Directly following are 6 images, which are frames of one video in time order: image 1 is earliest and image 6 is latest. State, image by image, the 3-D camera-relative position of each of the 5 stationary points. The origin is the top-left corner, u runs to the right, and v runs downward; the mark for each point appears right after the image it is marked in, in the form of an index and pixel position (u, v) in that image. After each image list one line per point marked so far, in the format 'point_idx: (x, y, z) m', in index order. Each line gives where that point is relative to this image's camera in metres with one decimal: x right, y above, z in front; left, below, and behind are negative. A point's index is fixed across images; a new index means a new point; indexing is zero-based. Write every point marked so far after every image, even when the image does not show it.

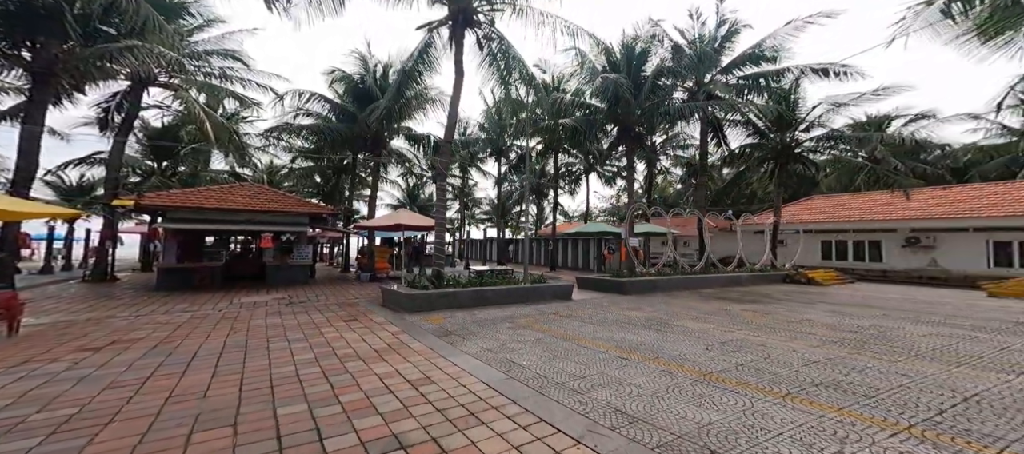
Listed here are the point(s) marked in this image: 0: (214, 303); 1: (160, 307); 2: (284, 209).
0: (-7.1, -1.9, +8.2) m
1: (-7.4, -1.7, +7.3) m
2: (-8.1, +0.6, +12.3) m
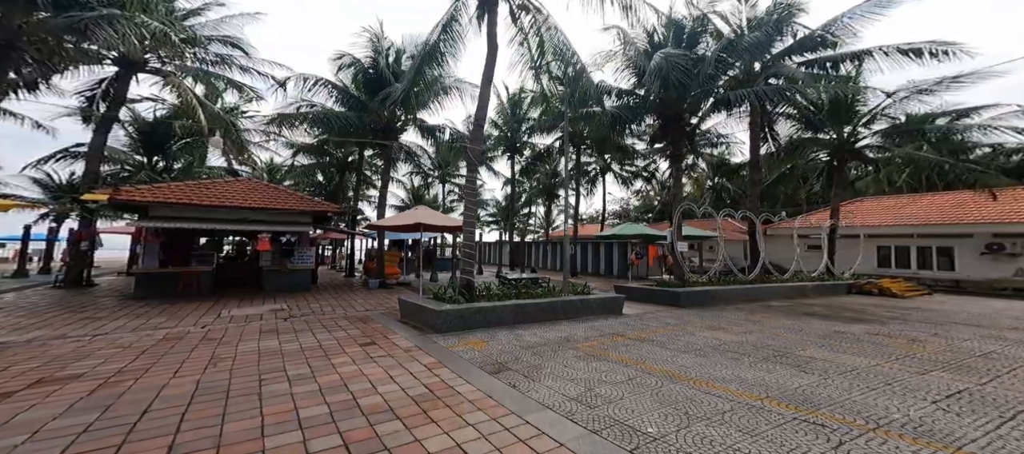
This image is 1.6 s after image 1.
0: (-6.2, -1.9, +6.9) m
1: (-6.6, -1.7, +6.0) m
2: (-7.3, +0.6, +11.0) m
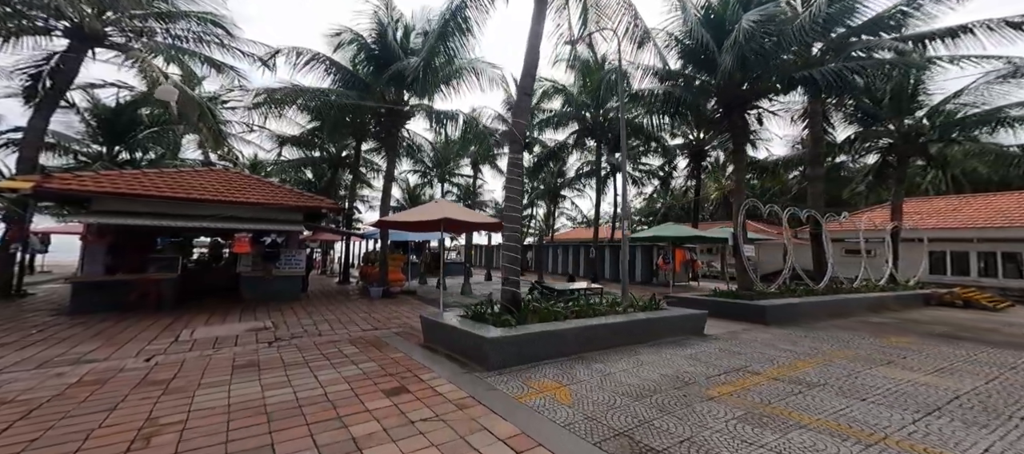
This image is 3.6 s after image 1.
0: (-5.4, -1.8, +5.1) m
1: (-5.7, -1.6, +4.2) m
2: (-6.5, +0.7, +9.2) m
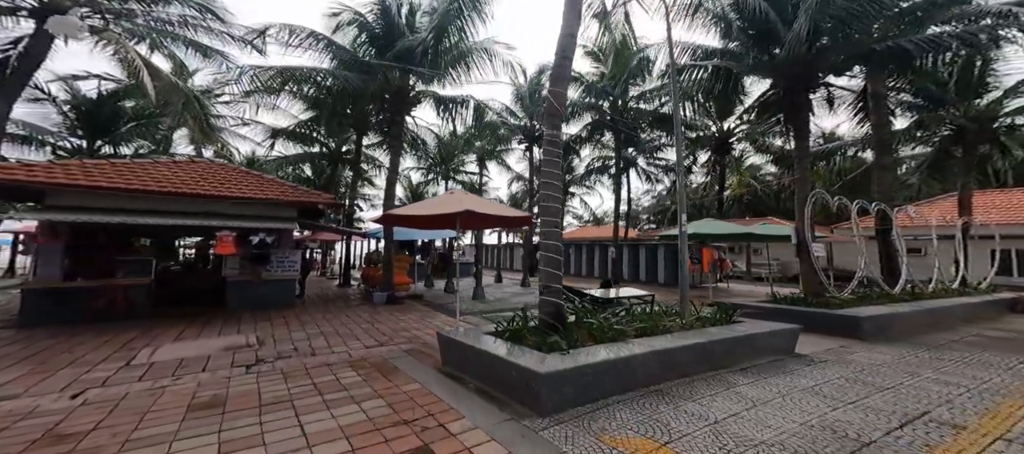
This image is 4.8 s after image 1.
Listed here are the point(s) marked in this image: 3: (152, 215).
0: (-4.8, -1.7, +4.0) m
1: (-5.2, -1.5, +3.1) m
2: (-6.0, +0.7, +8.1) m
3: (-7.7, +0.3, +7.5) m
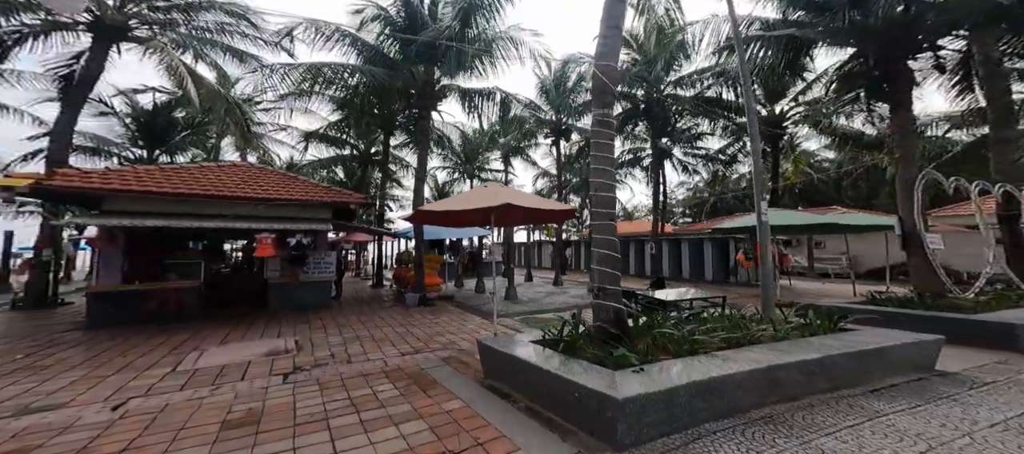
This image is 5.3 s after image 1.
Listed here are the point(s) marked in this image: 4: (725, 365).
0: (-4.3, -1.8, +3.9) m
1: (-4.7, -1.6, +3.1) m
2: (-5.1, +0.7, +8.1) m
3: (-6.8, +0.2, +7.6) m
4: (+1.6, -1.1, +2.8) m
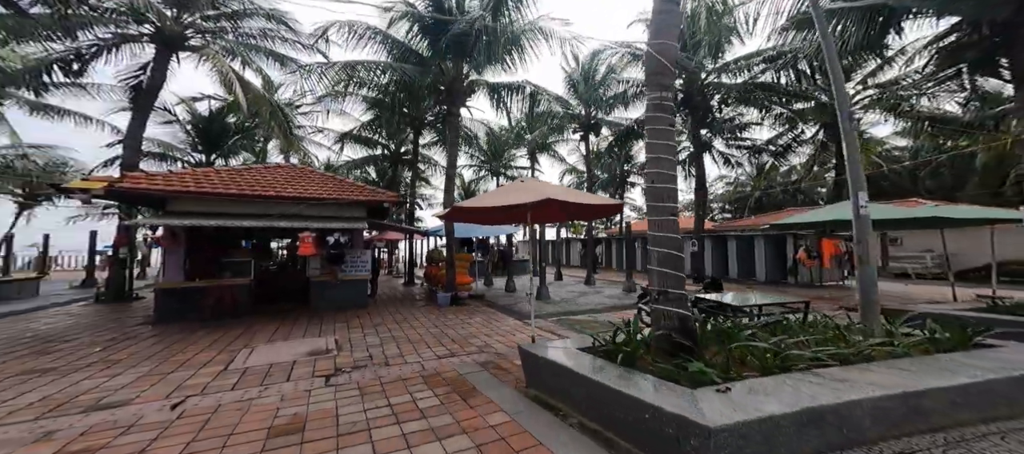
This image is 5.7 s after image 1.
0: (-3.8, -1.8, +3.9) m
1: (-4.2, -1.6, +3.1) m
2: (-4.3, +0.7, +8.2) m
3: (-6.0, +0.2, +7.8) m
4: (+2.0, -1.1, +2.3) m
